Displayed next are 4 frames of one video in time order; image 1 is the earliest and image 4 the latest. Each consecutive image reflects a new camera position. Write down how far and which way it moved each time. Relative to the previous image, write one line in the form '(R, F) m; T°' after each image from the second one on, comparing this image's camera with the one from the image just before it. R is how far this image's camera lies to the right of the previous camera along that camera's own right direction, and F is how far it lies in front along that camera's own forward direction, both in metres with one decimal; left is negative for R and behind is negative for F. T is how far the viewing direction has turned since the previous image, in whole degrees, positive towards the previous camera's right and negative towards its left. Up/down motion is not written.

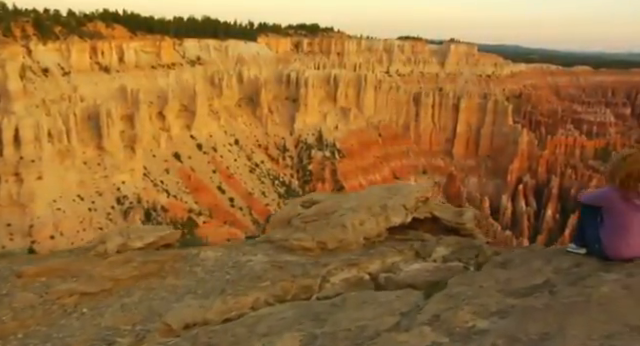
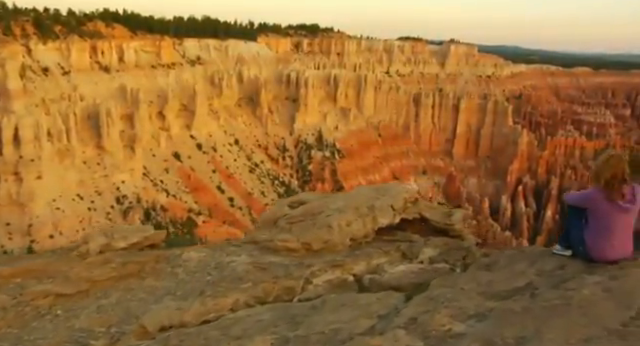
(+0.2, +0.1) m; 0°
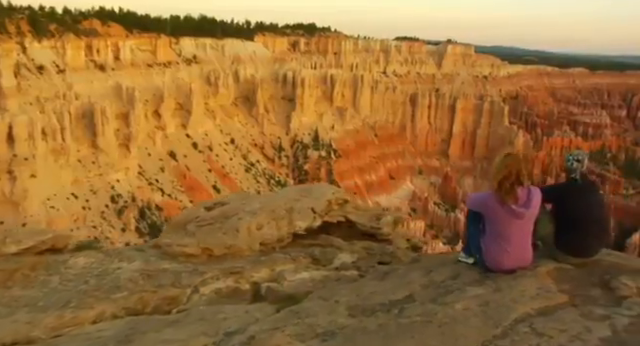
(+0.9, +0.3) m; +1°
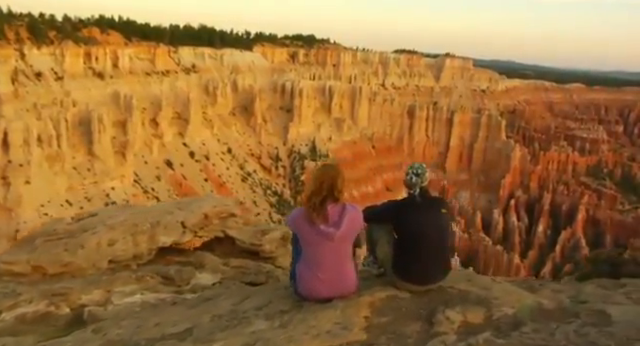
(+1.3, +0.5) m; 0°
